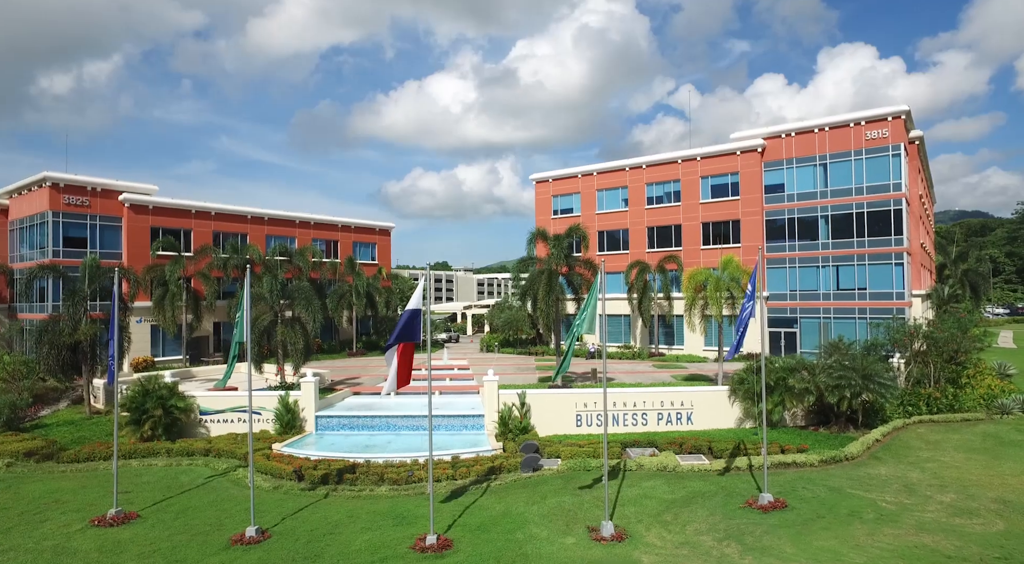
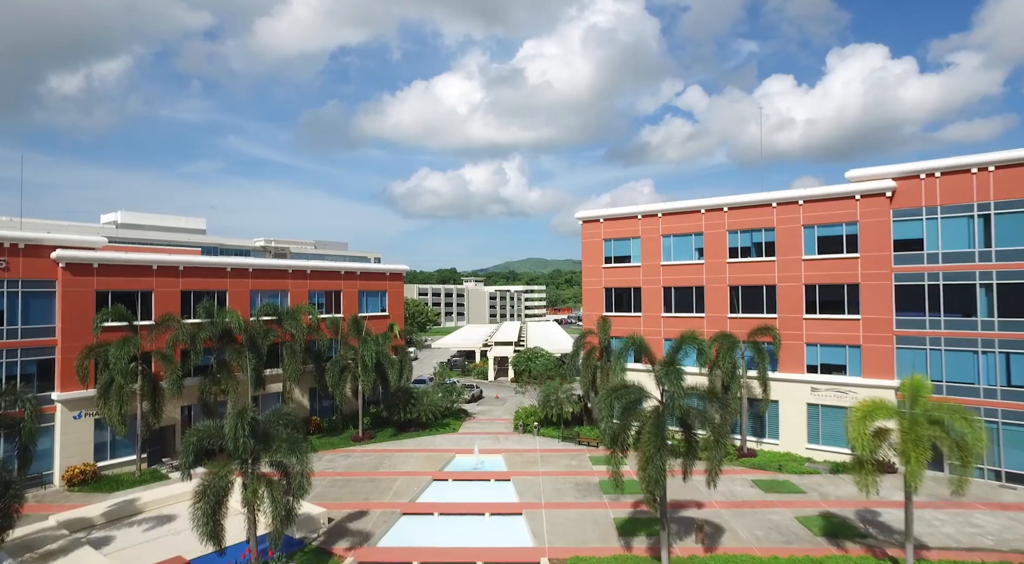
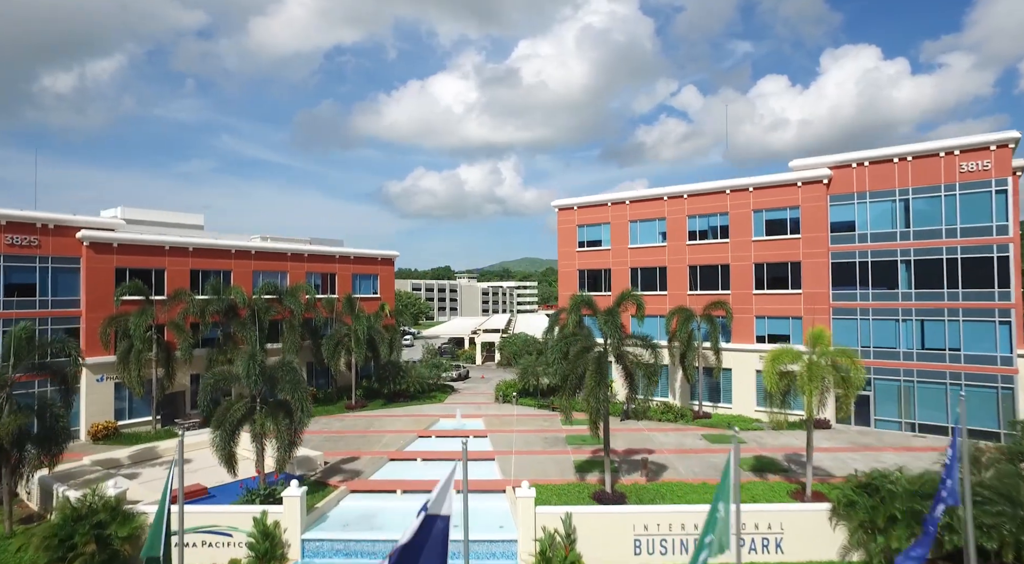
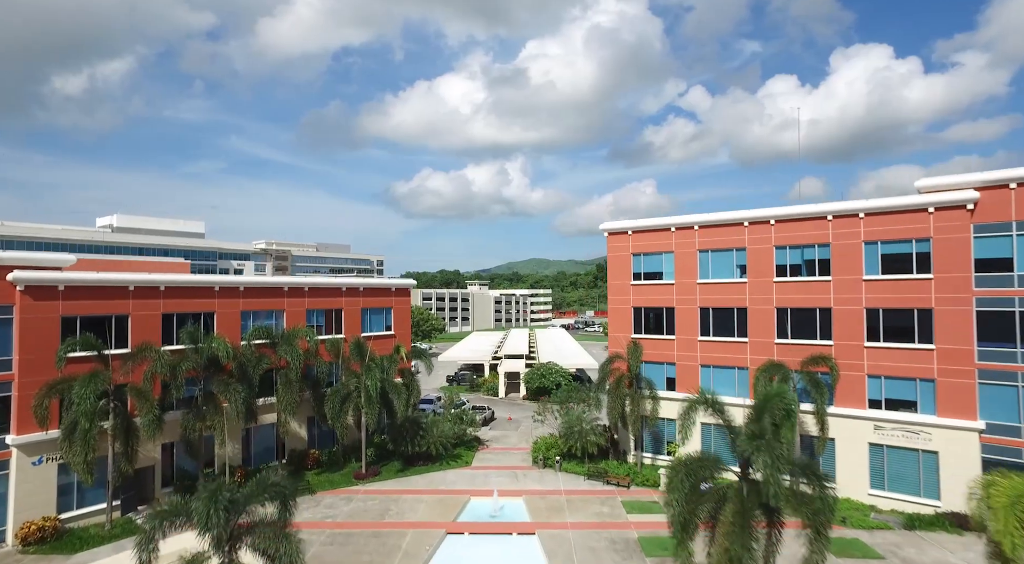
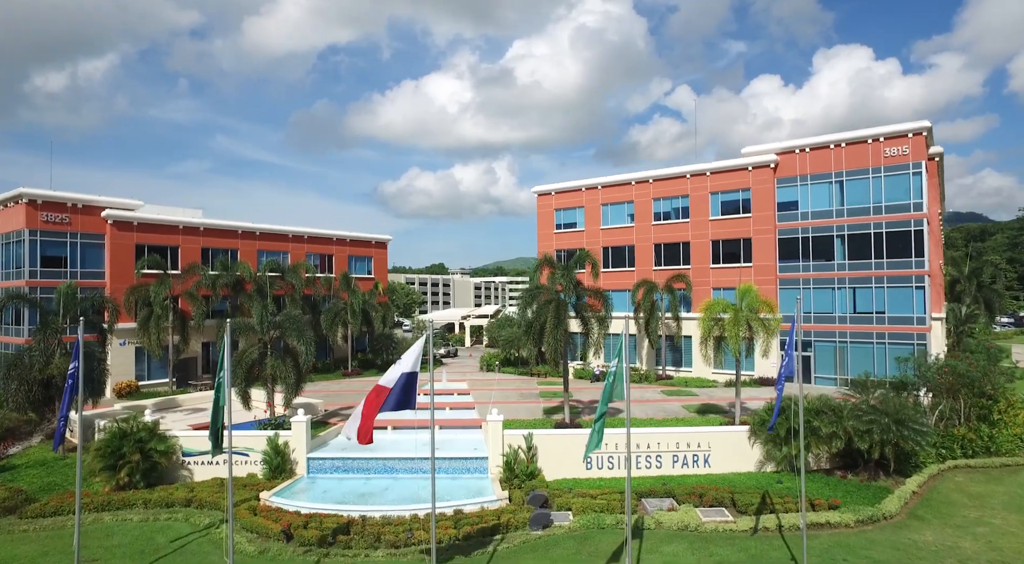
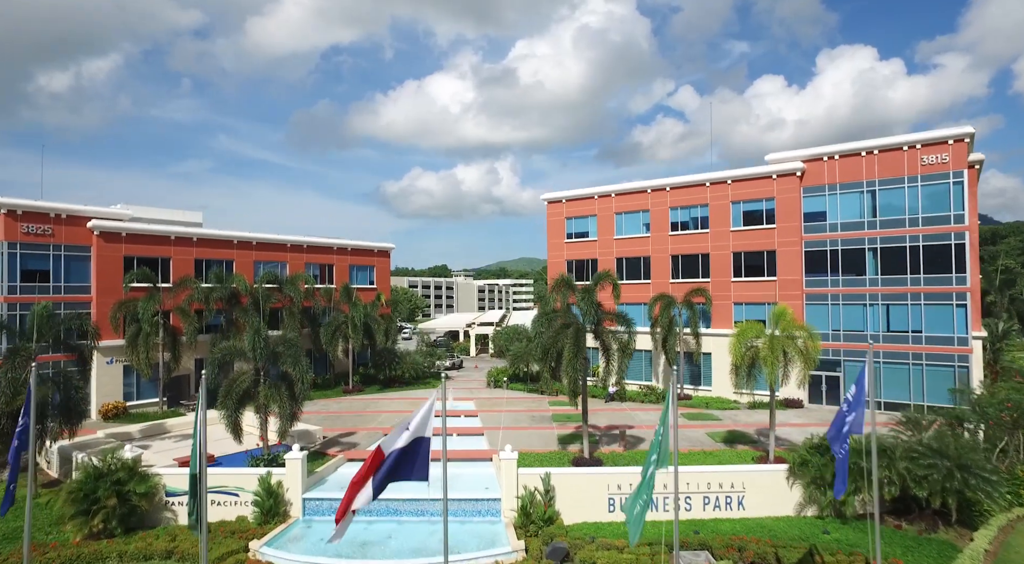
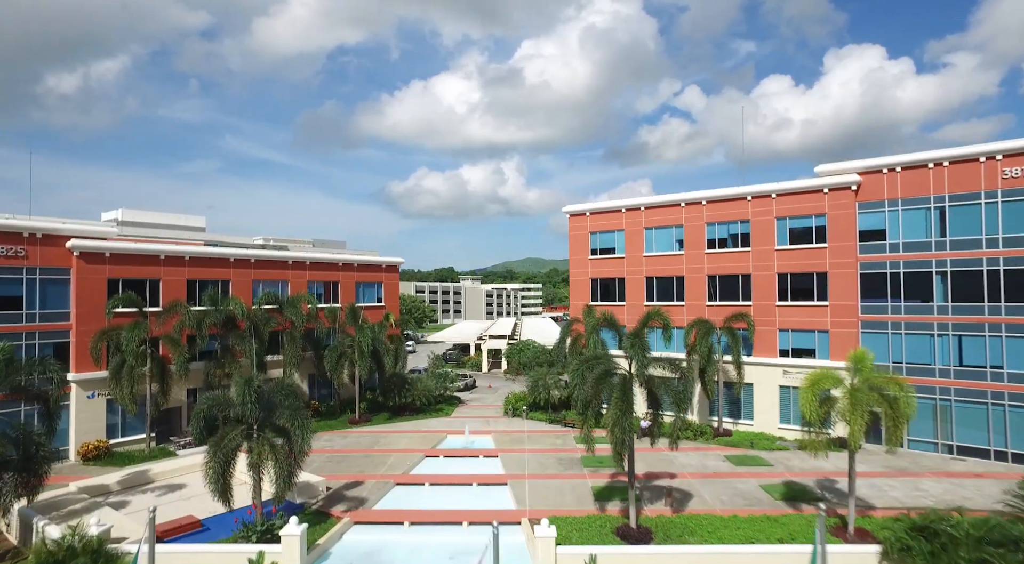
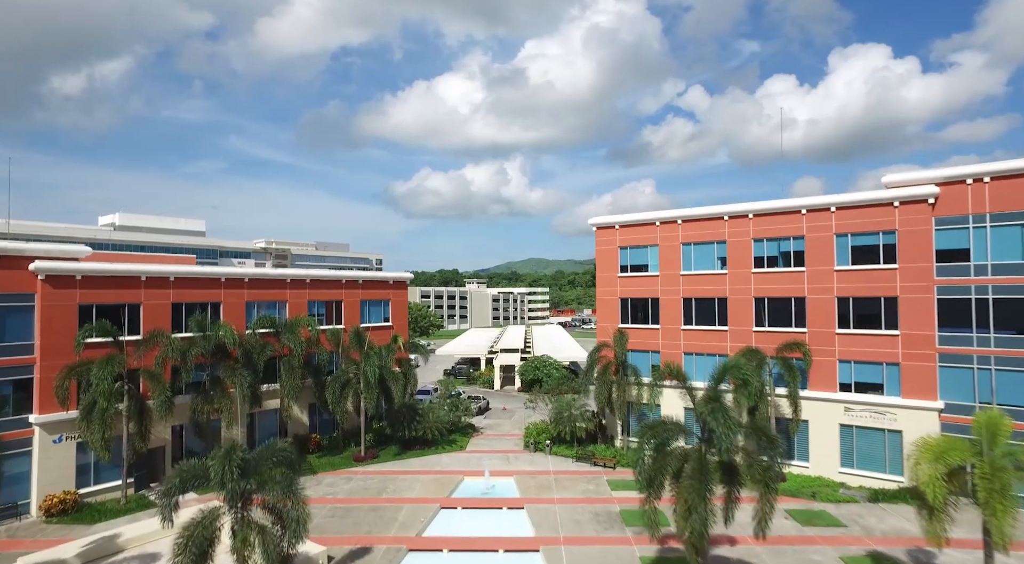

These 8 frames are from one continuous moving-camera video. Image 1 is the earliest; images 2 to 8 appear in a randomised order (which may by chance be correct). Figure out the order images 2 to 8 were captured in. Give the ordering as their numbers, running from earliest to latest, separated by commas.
5, 6, 3, 7, 2, 8, 4
